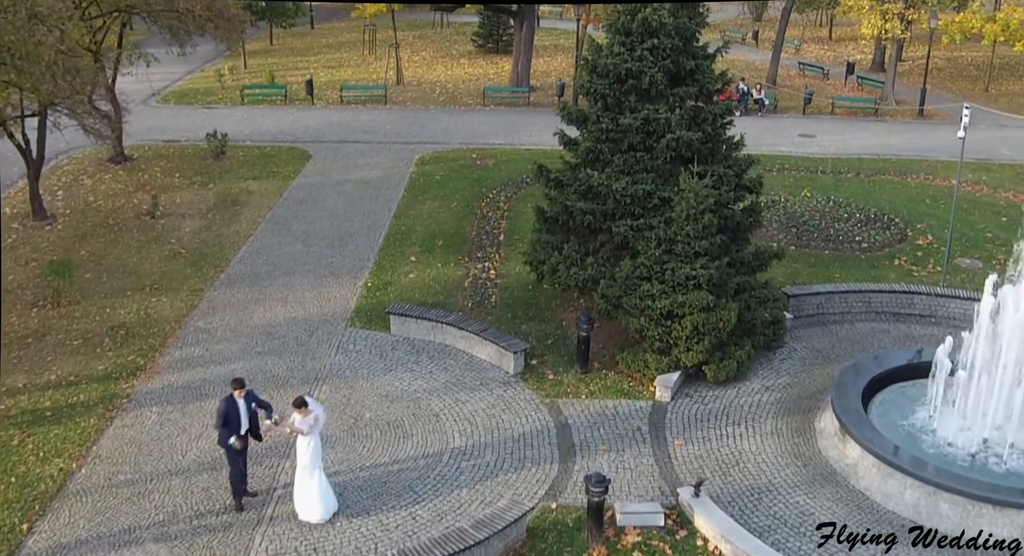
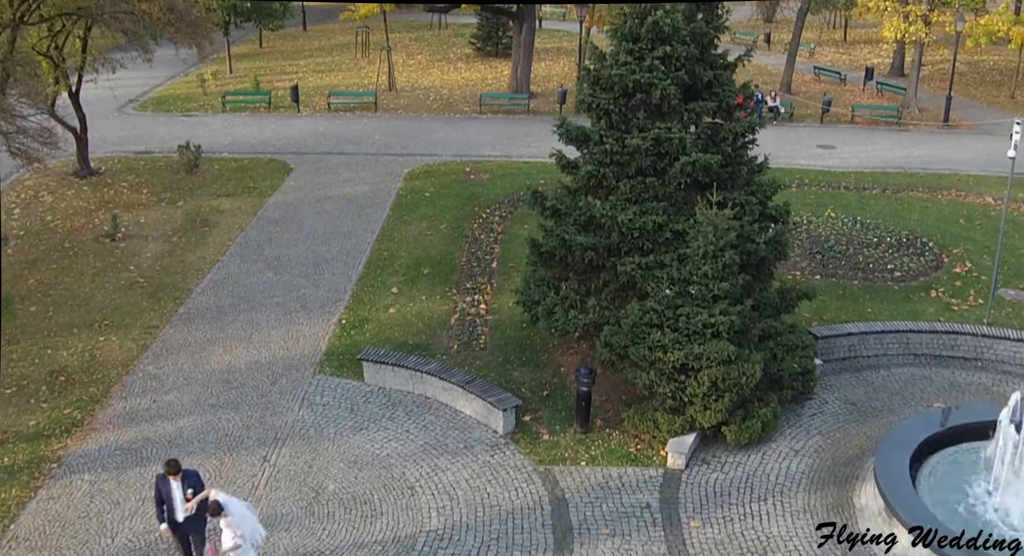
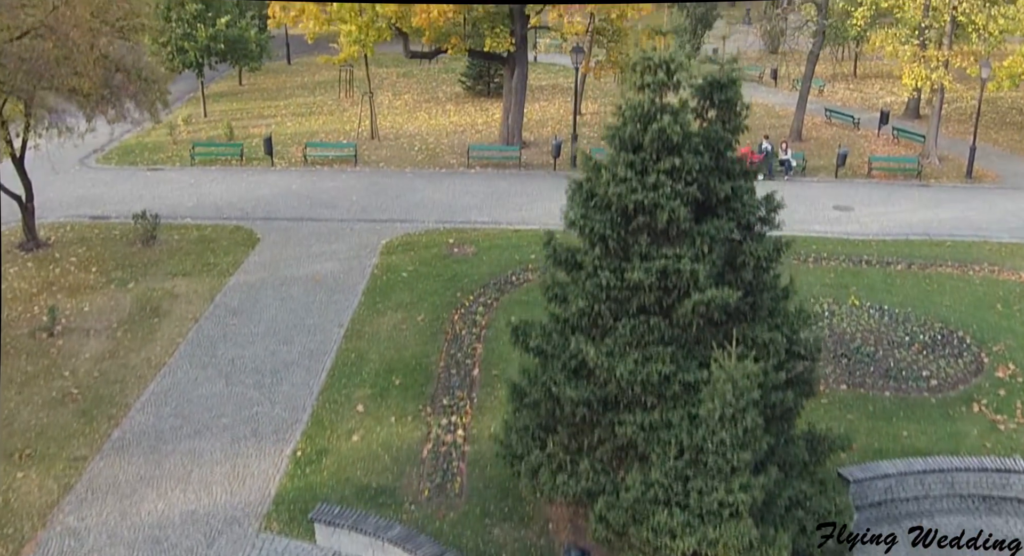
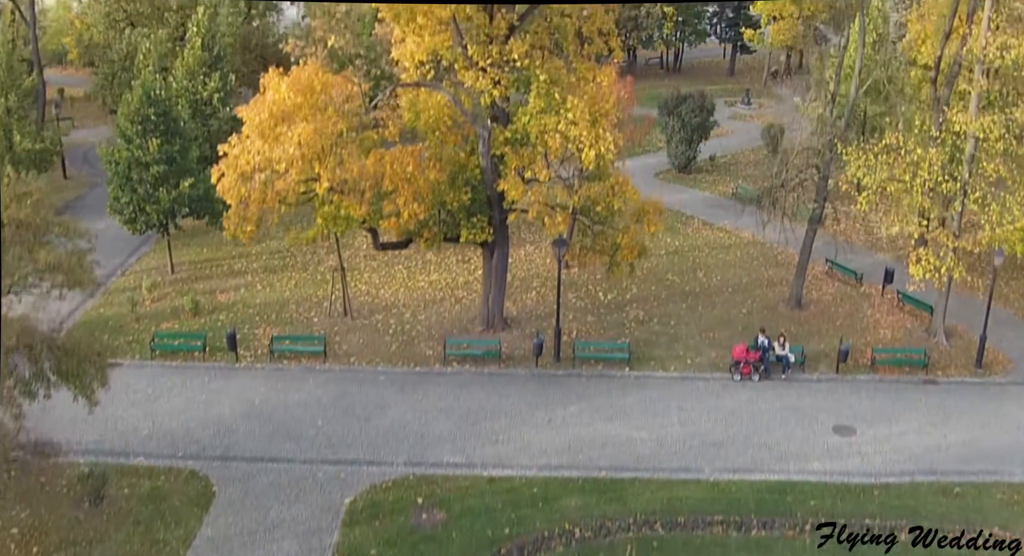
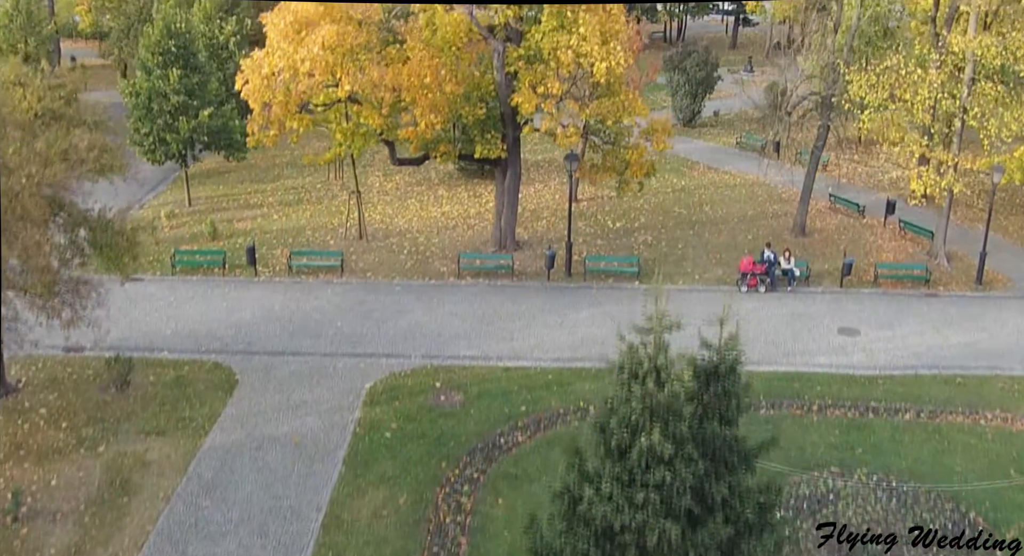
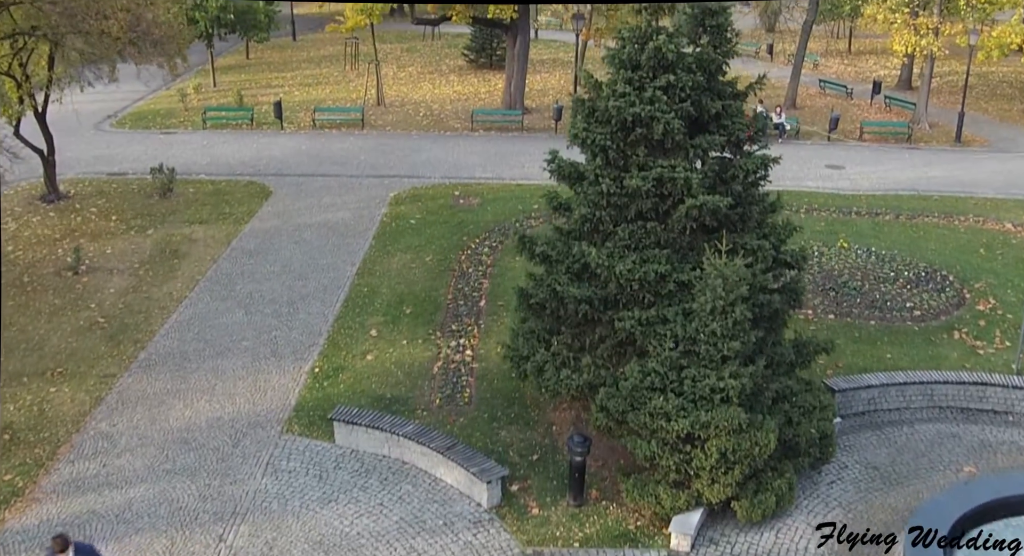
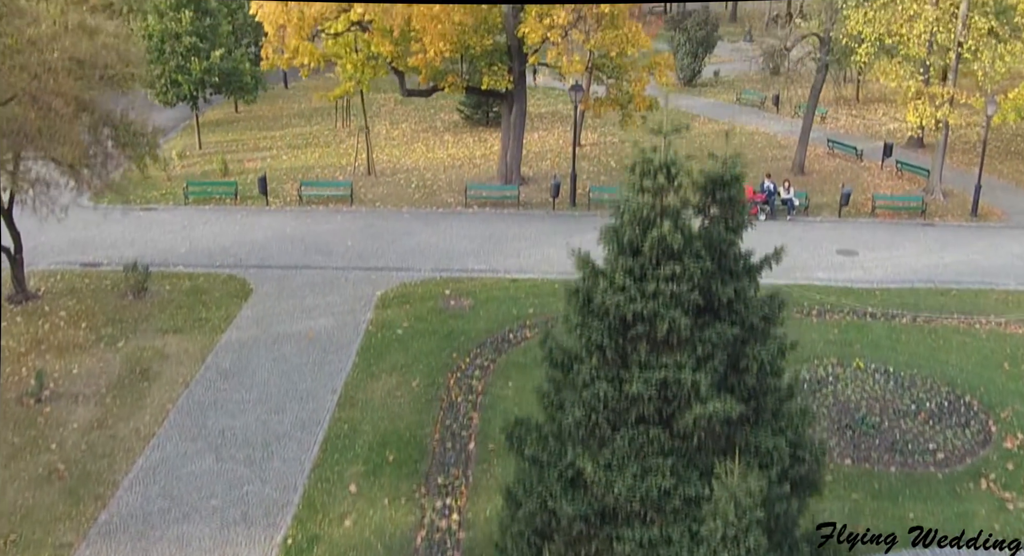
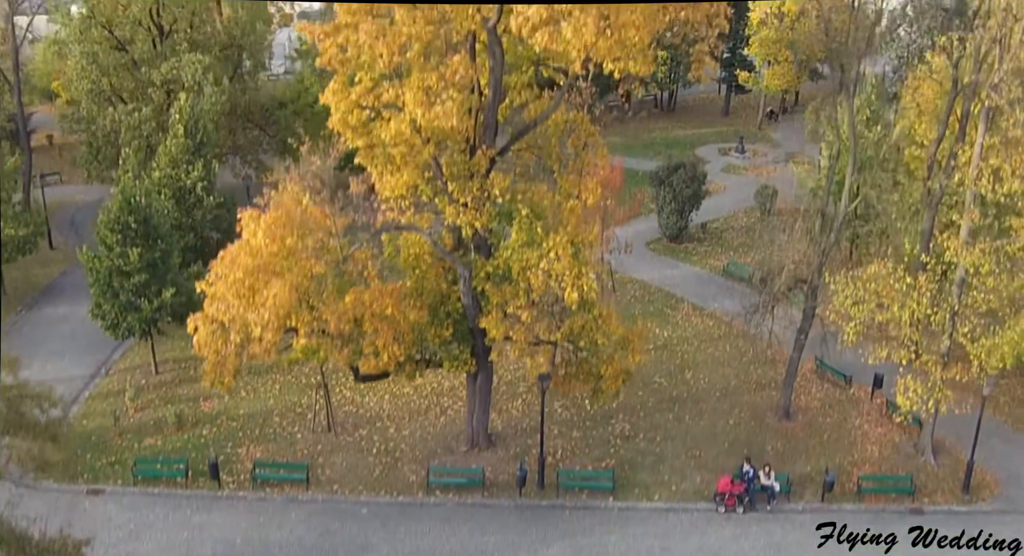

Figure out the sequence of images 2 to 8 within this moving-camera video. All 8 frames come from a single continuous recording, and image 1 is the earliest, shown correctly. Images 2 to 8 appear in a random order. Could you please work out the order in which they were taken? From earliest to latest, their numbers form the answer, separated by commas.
2, 6, 3, 7, 5, 4, 8
